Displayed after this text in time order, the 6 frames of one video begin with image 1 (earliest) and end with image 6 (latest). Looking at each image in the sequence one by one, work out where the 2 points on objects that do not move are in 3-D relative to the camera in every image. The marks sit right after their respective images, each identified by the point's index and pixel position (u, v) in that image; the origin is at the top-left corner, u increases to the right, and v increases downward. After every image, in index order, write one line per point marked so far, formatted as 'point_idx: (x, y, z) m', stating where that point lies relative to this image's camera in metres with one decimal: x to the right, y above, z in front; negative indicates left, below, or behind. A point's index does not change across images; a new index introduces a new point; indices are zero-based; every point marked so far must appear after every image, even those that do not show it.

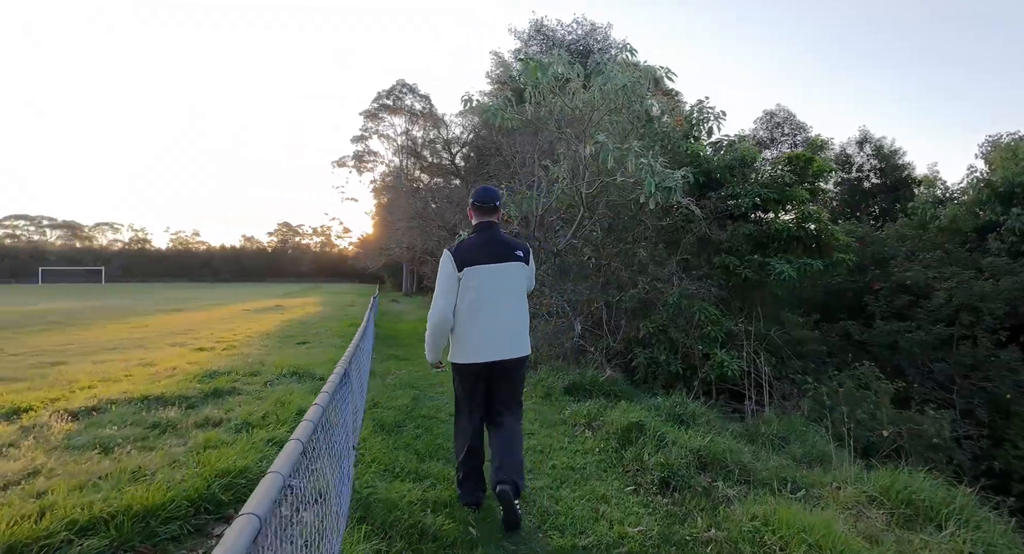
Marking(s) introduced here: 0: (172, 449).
0: (-2.1, -1.1, +3.3) m
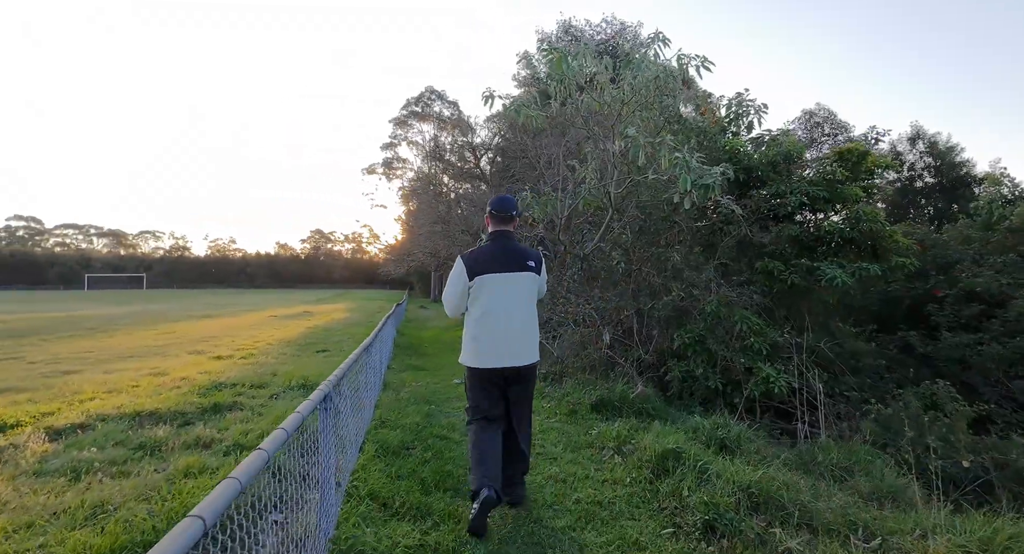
0: (-2.0, -1.1, +2.9) m
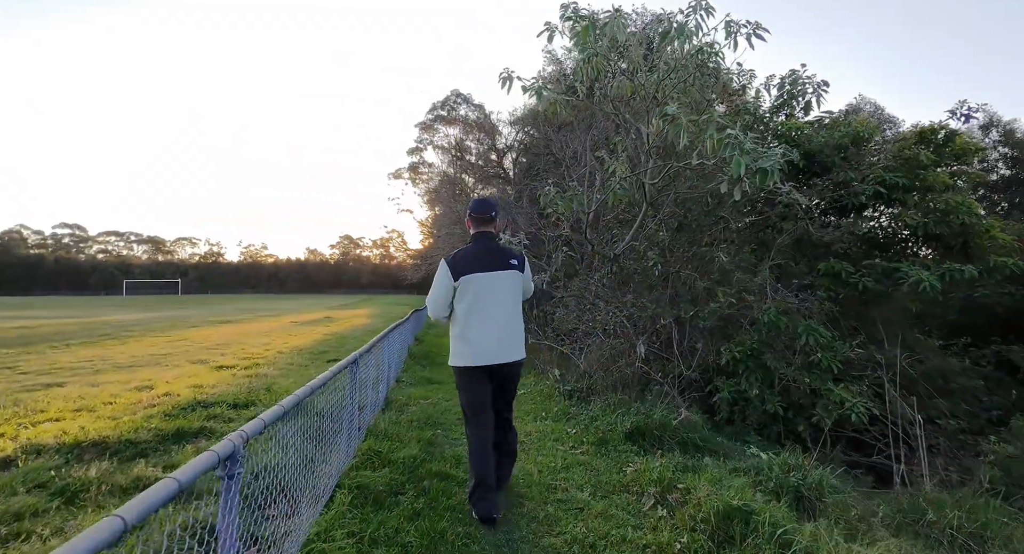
0: (-2.0, -1.1, +2.2) m
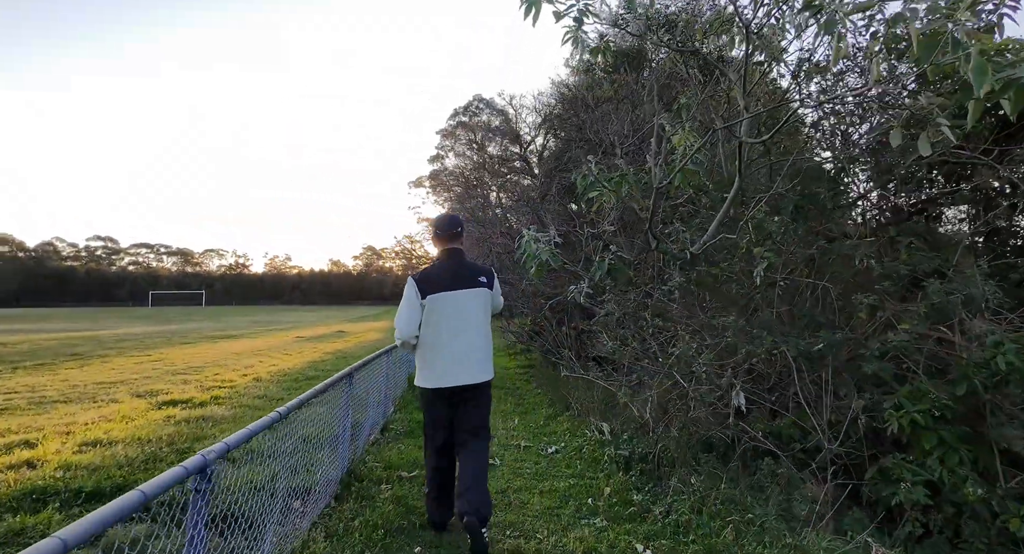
0: (-1.9, -1.1, +0.3) m
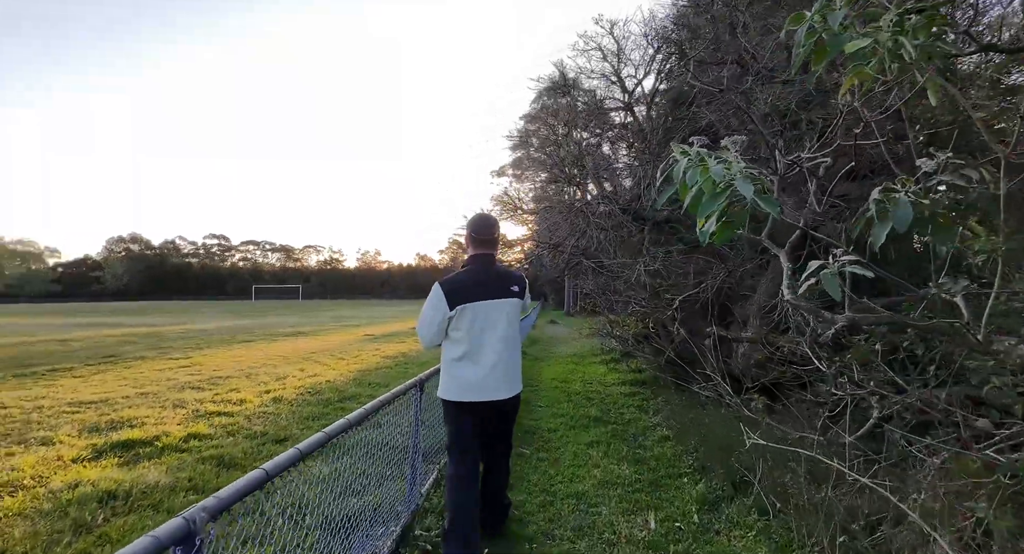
0: (-2.0, -1.0, -2.1) m
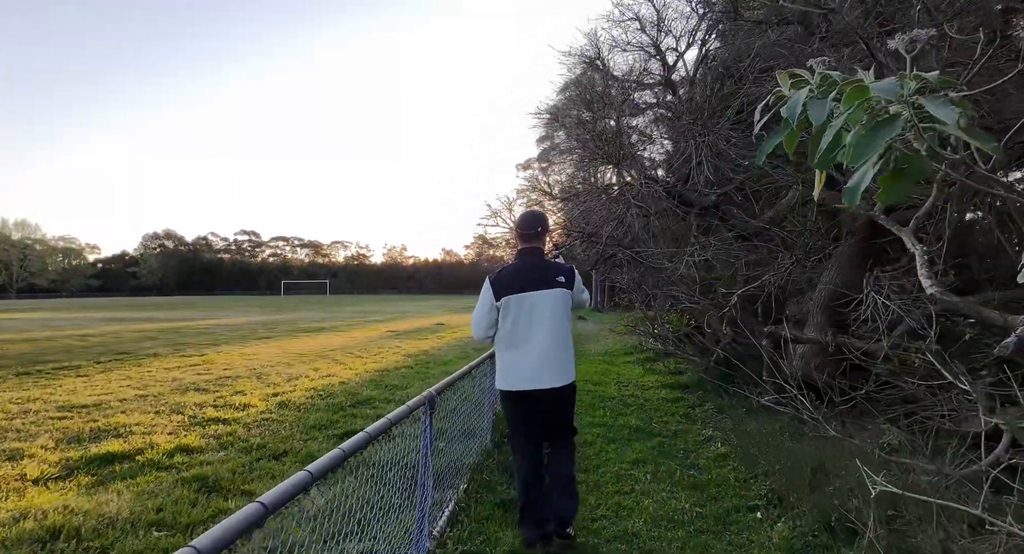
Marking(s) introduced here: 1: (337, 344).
0: (-2.1, -1.0, -2.8) m
1: (-4.2, -1.6, +12.4) m
